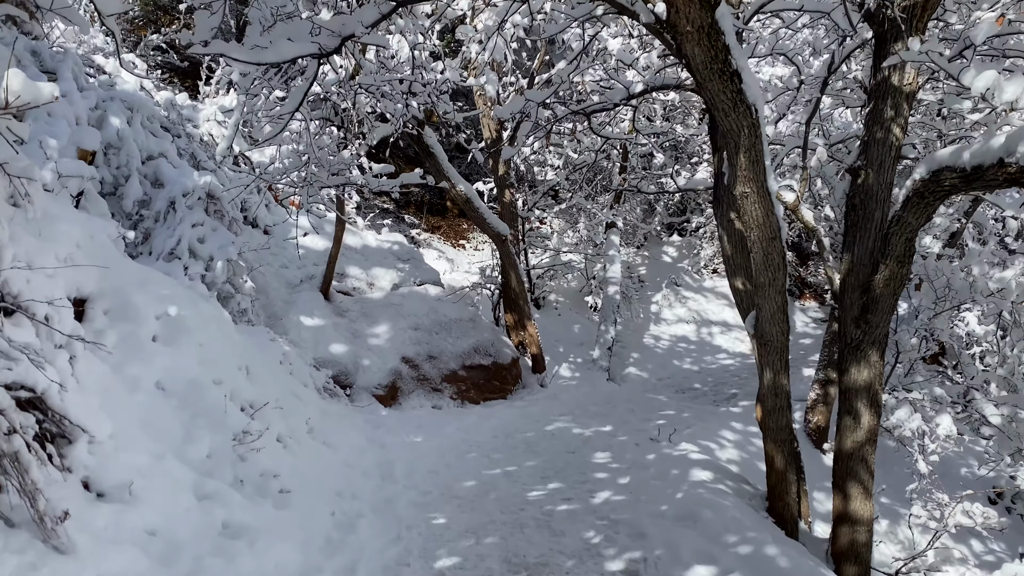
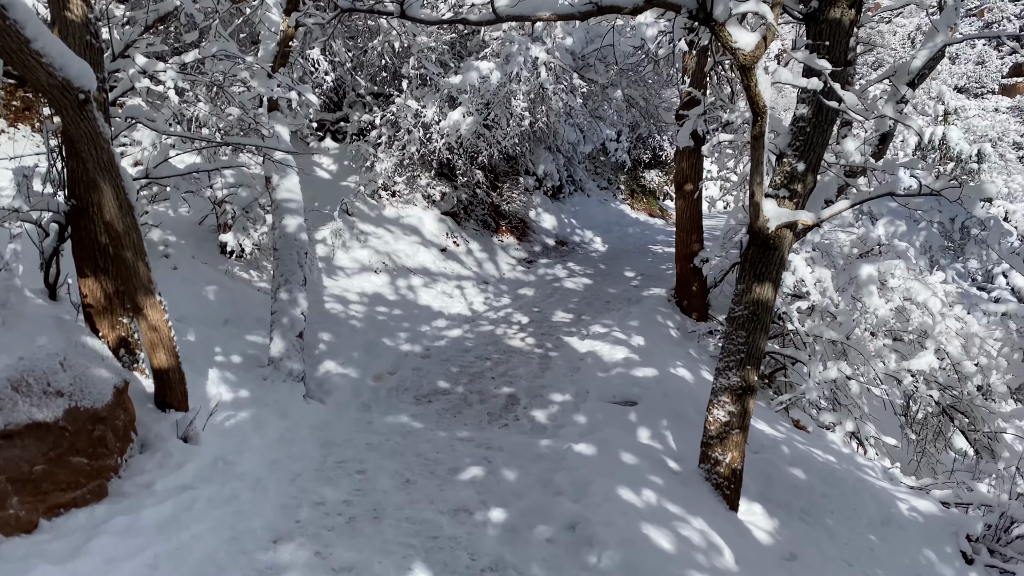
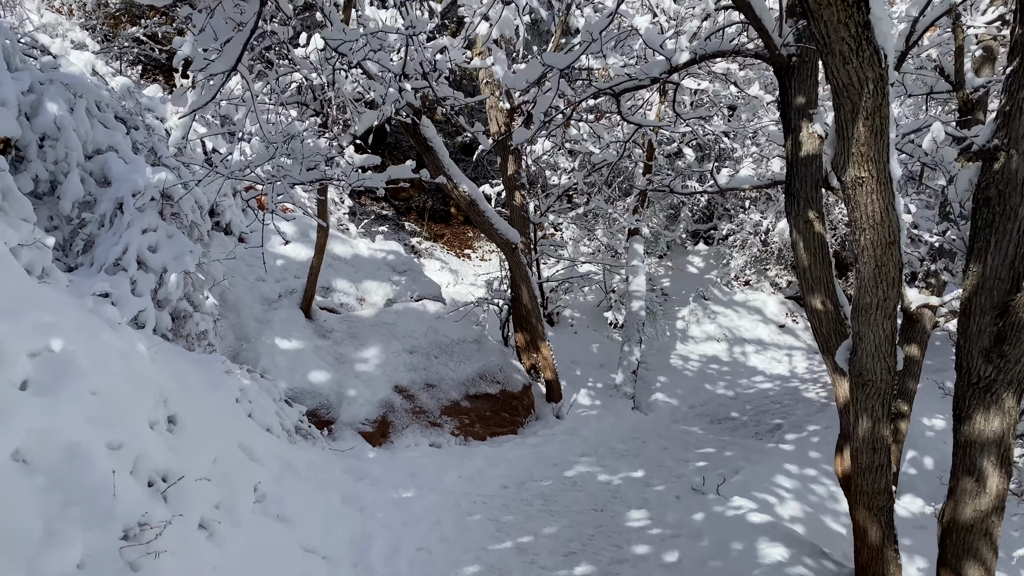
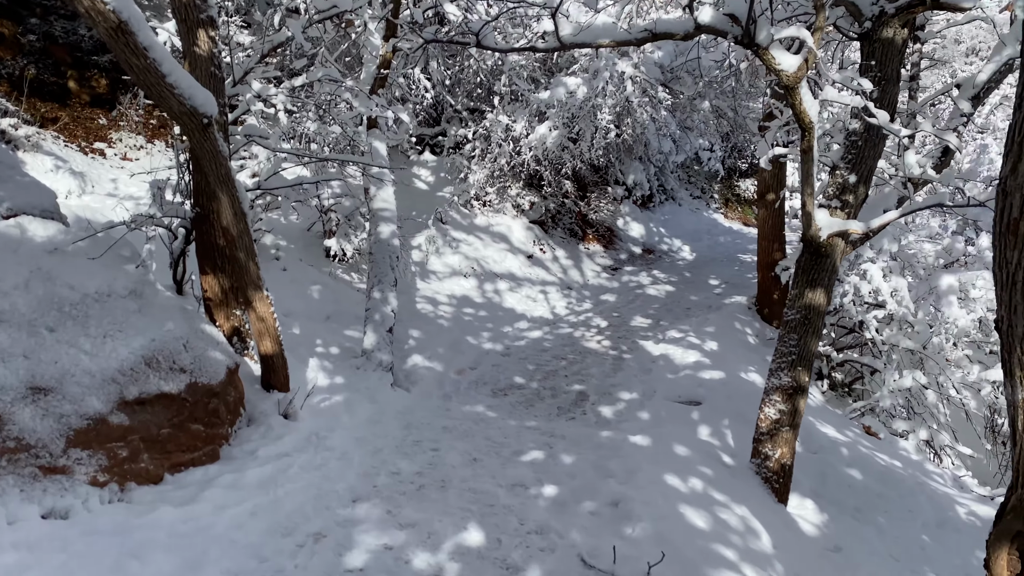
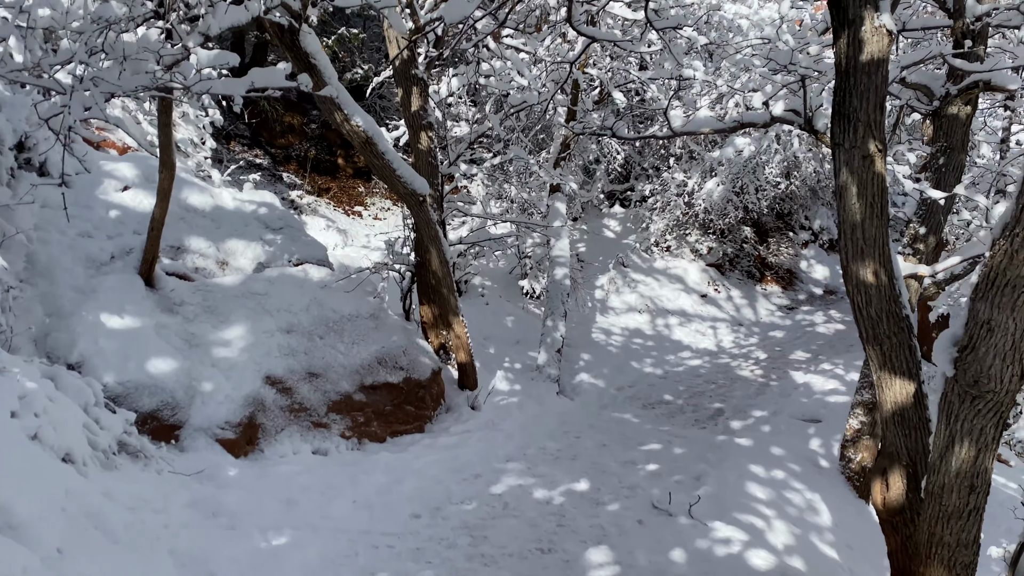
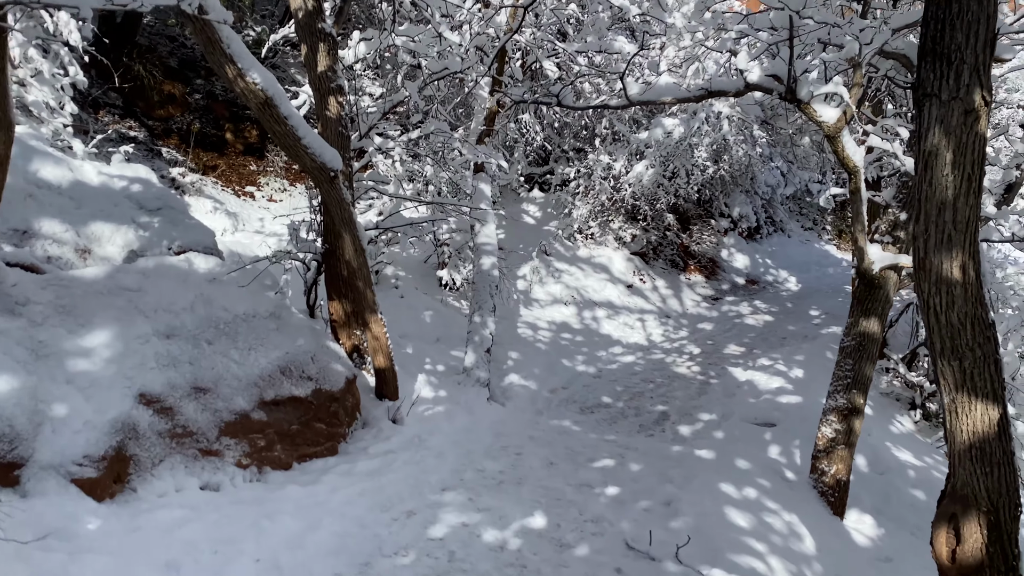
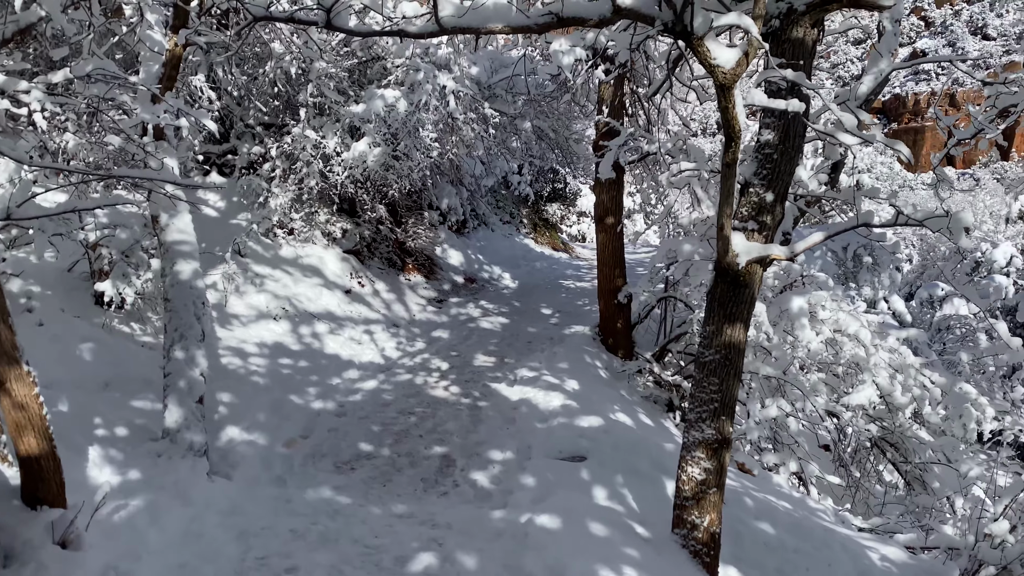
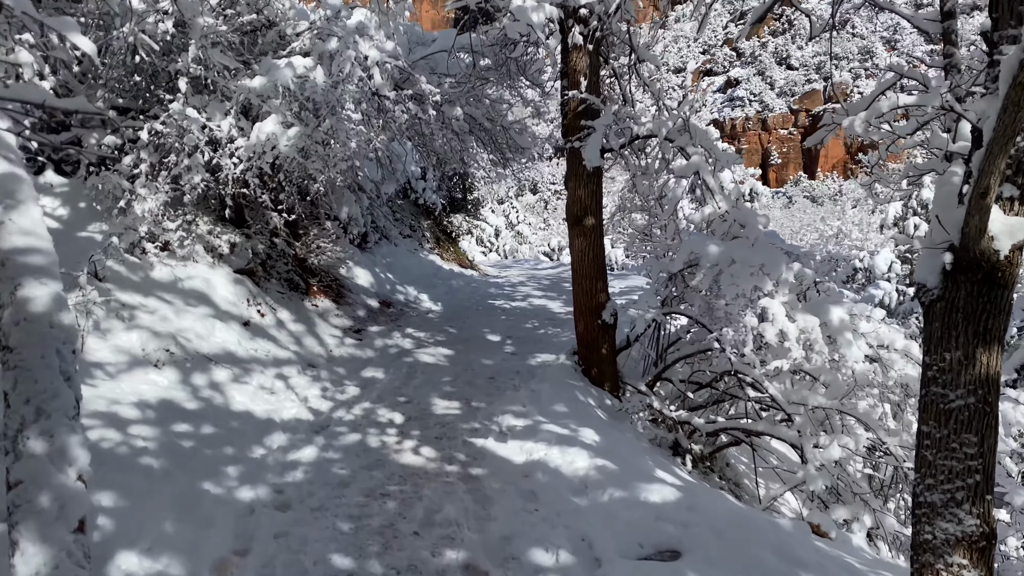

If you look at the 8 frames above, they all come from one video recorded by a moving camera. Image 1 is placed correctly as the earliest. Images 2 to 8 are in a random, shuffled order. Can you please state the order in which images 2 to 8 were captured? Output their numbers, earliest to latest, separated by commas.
3, 5, 6, 4, 2, 7, 8
